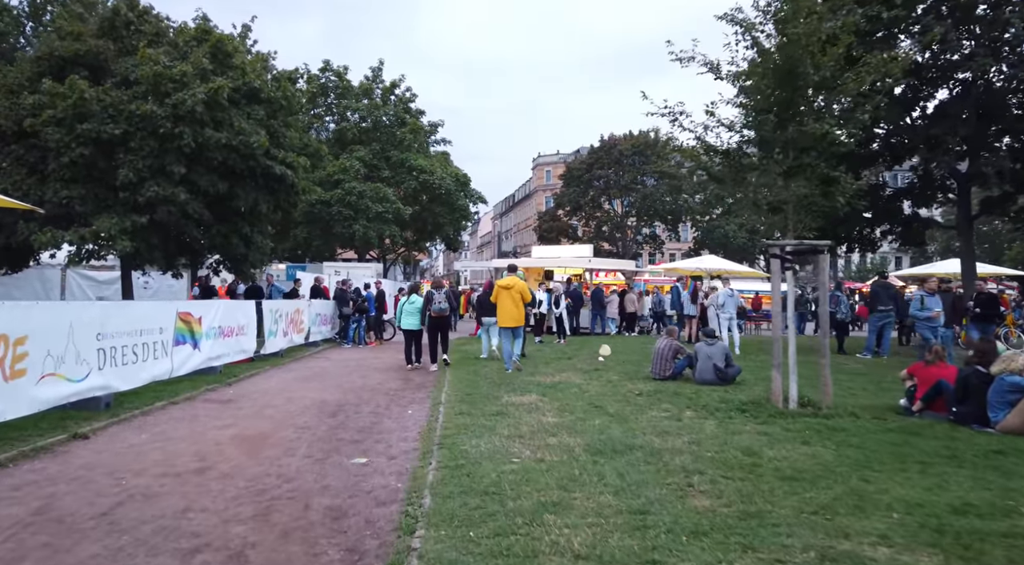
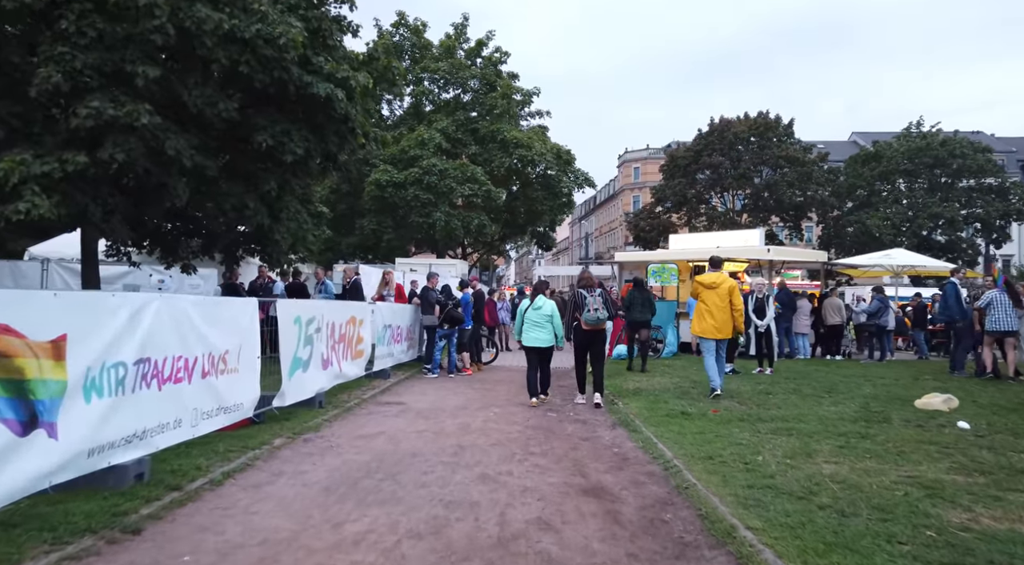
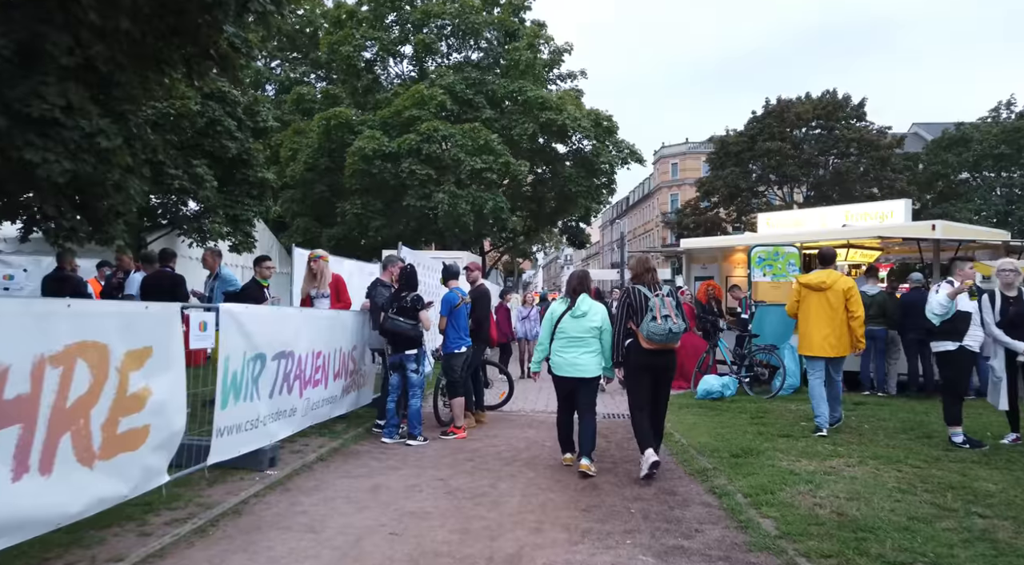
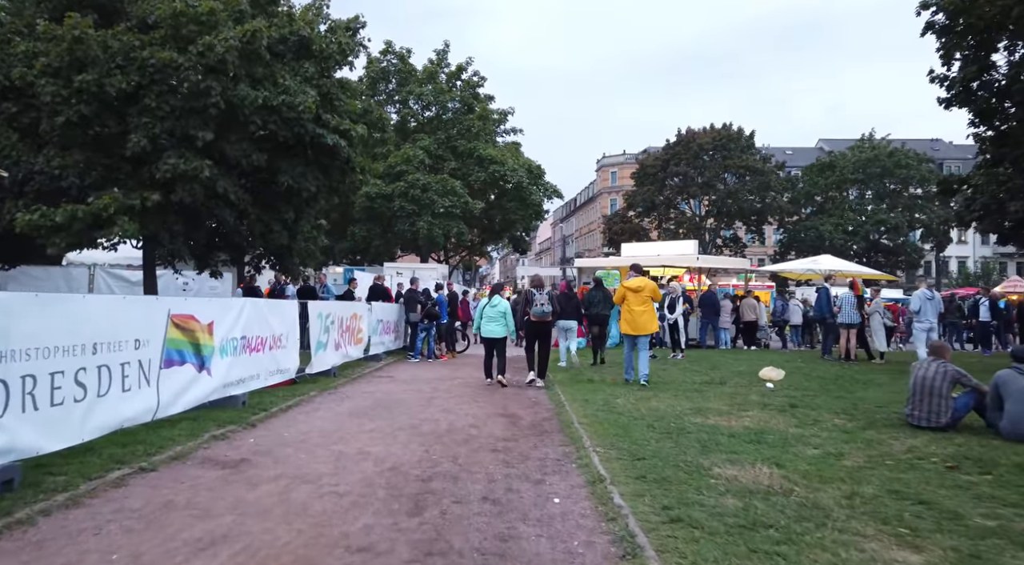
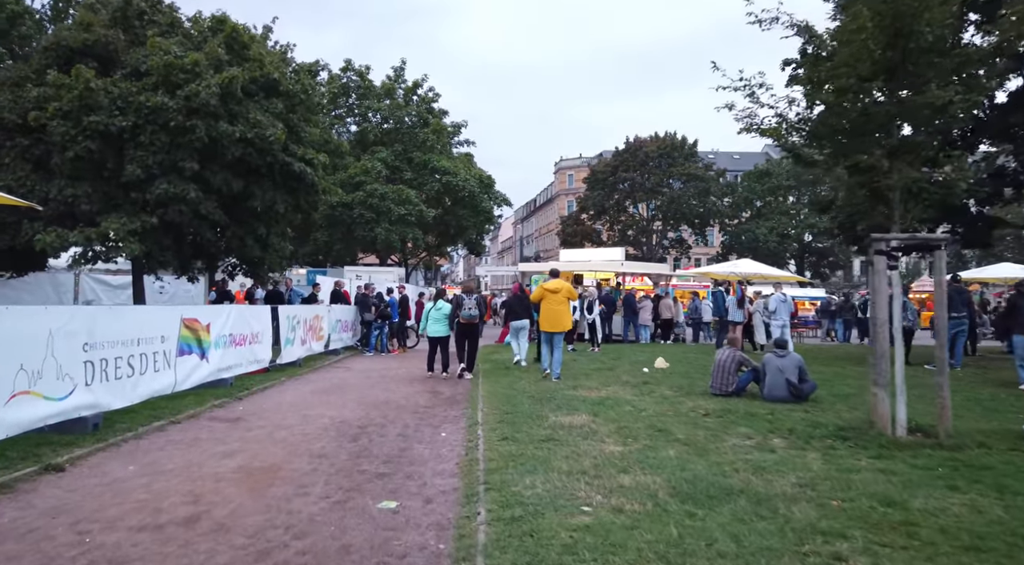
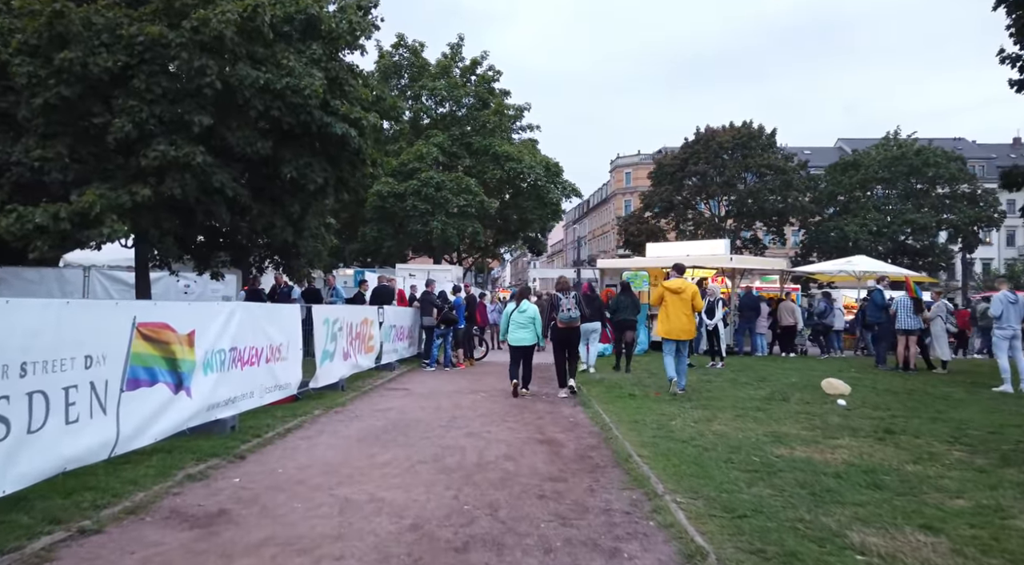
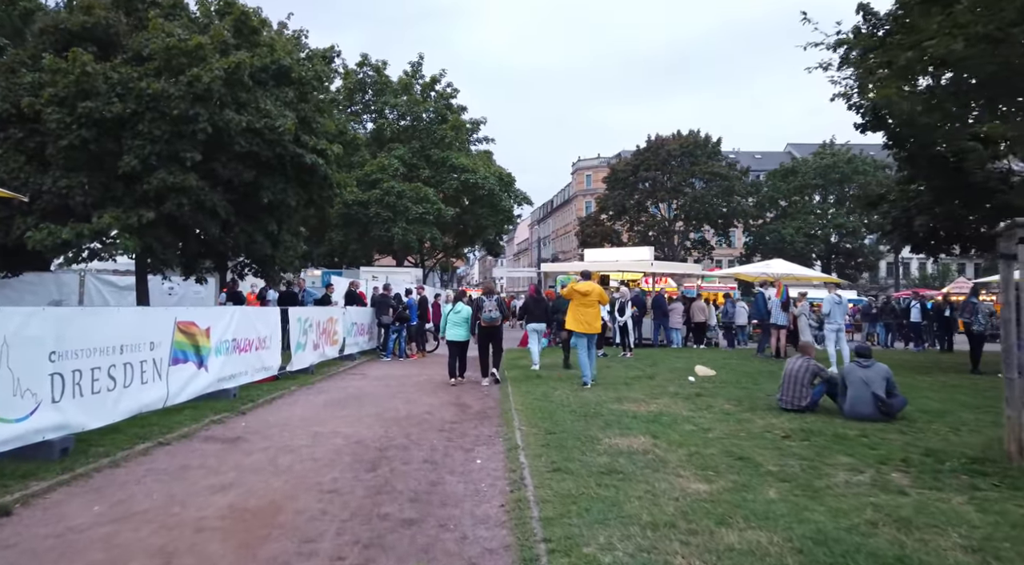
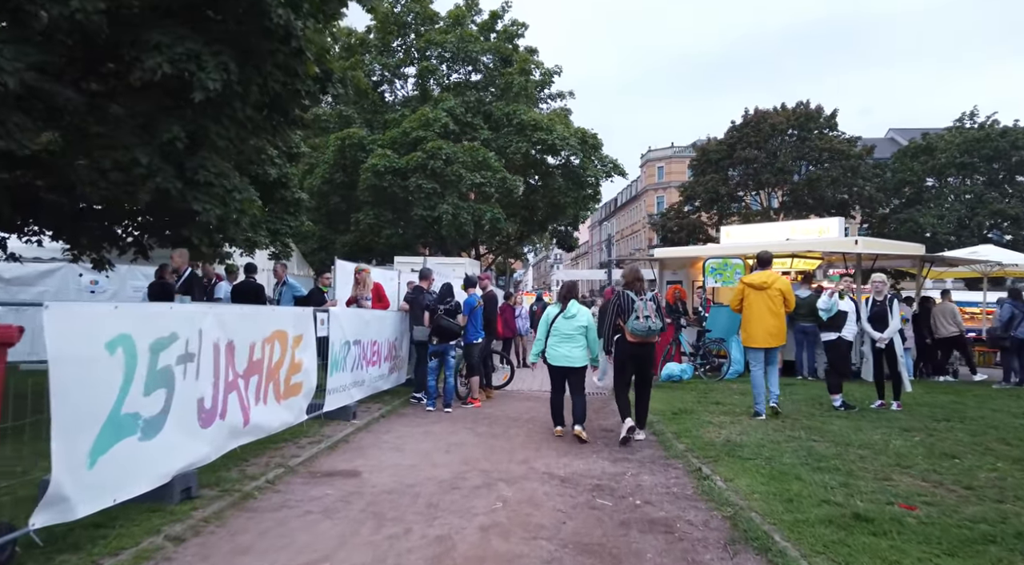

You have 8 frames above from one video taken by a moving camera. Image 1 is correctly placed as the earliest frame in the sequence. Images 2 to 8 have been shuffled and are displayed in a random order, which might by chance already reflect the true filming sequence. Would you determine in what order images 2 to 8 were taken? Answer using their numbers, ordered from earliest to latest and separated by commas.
5, 7, 4, 6, 2, 8, 3
